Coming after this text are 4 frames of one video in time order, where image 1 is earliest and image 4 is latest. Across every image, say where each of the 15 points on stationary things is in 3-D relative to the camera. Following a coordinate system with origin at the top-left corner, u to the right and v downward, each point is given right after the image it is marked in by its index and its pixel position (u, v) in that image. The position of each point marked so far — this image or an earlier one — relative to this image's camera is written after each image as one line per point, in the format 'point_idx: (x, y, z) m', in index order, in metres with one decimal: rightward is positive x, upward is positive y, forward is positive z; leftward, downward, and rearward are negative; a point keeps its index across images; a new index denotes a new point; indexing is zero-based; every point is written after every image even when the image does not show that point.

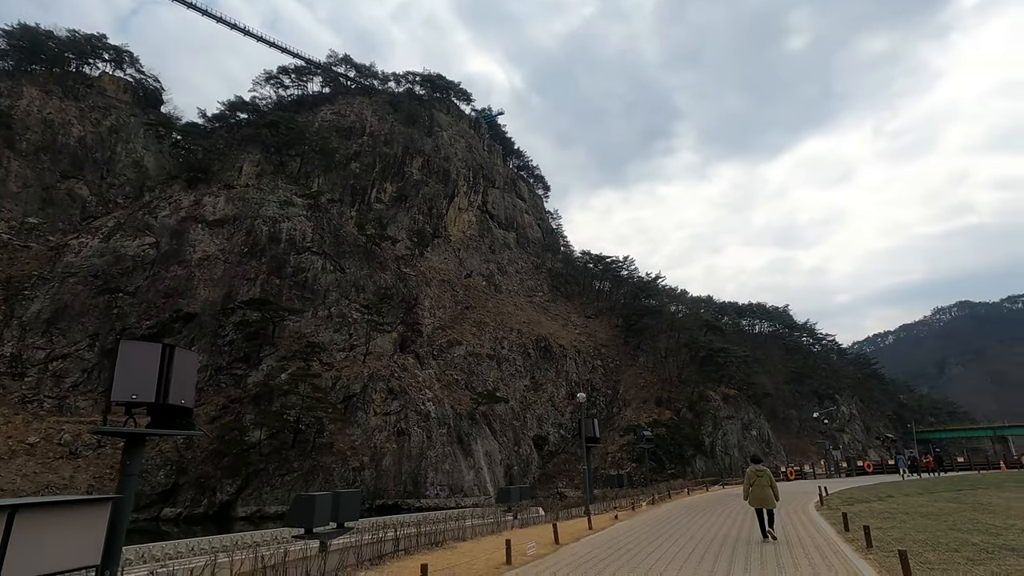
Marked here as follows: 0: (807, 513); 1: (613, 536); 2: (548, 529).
0: (+7.9, -6.0, +14.3) m
1: (+2.2, -5.4, +11.6) m
2: (+0.8, -5.5, +12.3) m
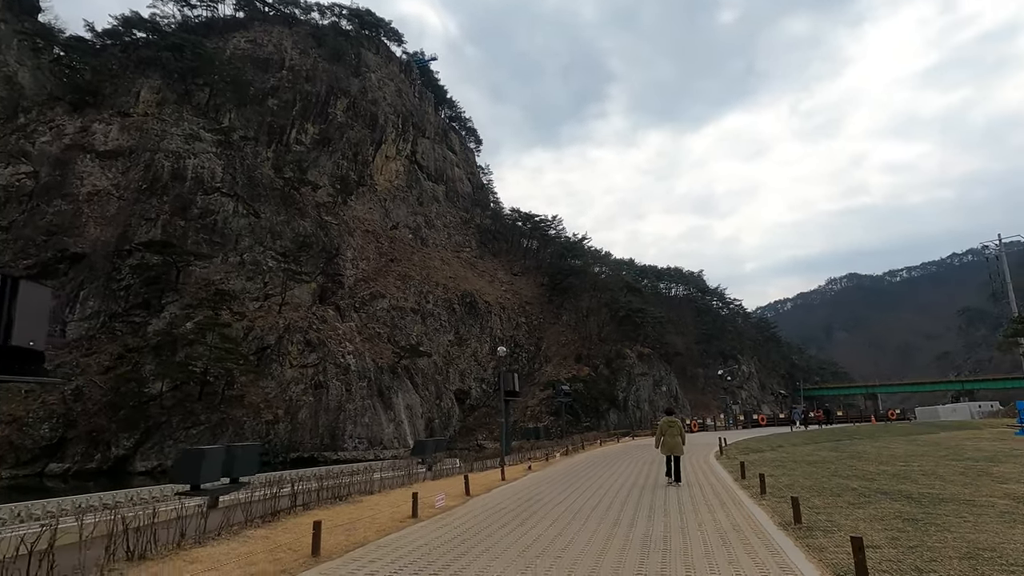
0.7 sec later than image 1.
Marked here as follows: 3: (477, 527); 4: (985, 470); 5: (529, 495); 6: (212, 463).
0: (+5.5, -4.9, +15.2) m
1: (+0.3, -4.3, +11.7) m
2: (-1.2, -4.4, +12.1) m
3: (-0.4, -3.4, +7.5) m
4: (+8.9, -3.4, +10.0) m
5: (+0.3, -4.1, +10.7) m
6: (-5.1, -3.0, +9.3) m
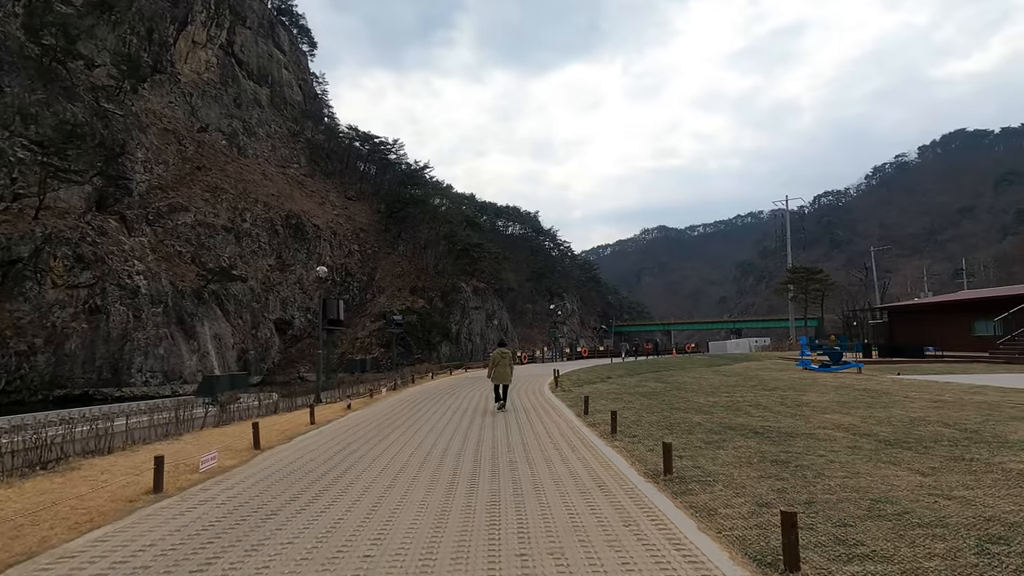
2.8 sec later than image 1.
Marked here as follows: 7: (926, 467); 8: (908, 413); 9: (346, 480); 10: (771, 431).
0: (+0.9, -2.9, +14.6) m
1: (-3.1, -2.6, +9.7) m
2: (-4.6, -2.5, +9.7) m
3: (-2.5, -2.1, +5.4) m
4: (+5.7, -2.2, +10.5) m
5: (-2.7, -2.5, +8.7) m
6: (-7.5, -1.4, +5.6) m
7: (+4.0, -1.7, +5.1) m
8: (+6.2, -2.0, +8.4) m
9: (-2.0, -2.2, +6.3) m
10: (+3.5, -1.9, +7.2) m
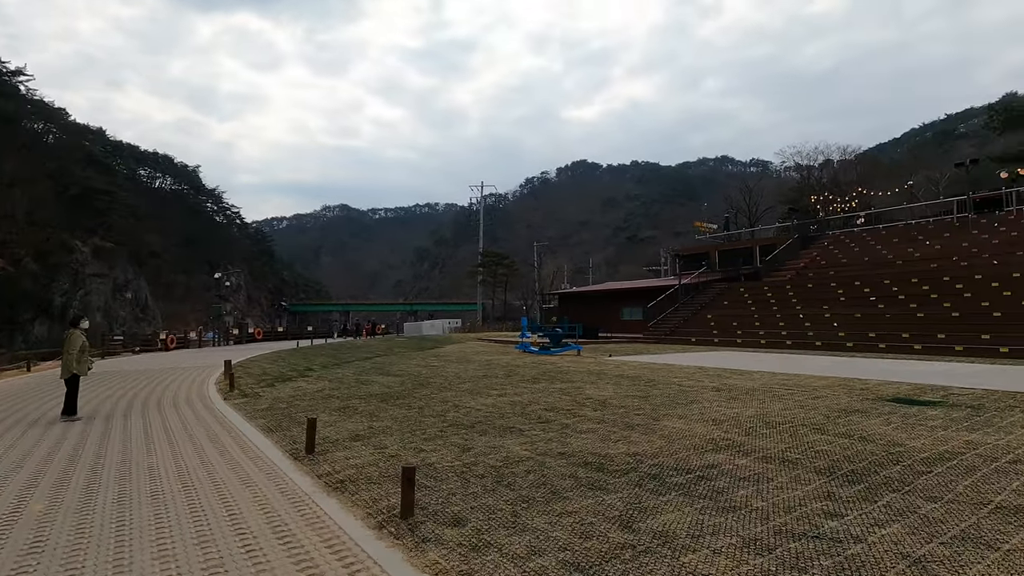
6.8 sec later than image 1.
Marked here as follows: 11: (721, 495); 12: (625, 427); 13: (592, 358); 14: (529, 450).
0: (-5.1, -2.0, +9.0) m
1: (-5.7, -1.7, +2.7) m
2: (-6.9, -1.5, +1.9) m
3: (-2.8, -1.4, -0.5) m
4: (+1.2, -1.7, +8.3) m
5: (-4.8, -1.7, +2.1) m
6: (-7.0, -0.5, -3.1) m
7: (+2.8, -1.4, +2.8) m
8: (+2.8, -1.6, +6.8) m
9: (-2.8, -1.5, +0.5) m
10: (+1.2, -1.5, +4.3) m
11: (+1.4, -1.4, +3.7) m
12: (+1.2, -1.5, +6.0) m
13: (+2.4, -2.0, +15.0) m
14: (+0.1, -1.5, +5.0) m
